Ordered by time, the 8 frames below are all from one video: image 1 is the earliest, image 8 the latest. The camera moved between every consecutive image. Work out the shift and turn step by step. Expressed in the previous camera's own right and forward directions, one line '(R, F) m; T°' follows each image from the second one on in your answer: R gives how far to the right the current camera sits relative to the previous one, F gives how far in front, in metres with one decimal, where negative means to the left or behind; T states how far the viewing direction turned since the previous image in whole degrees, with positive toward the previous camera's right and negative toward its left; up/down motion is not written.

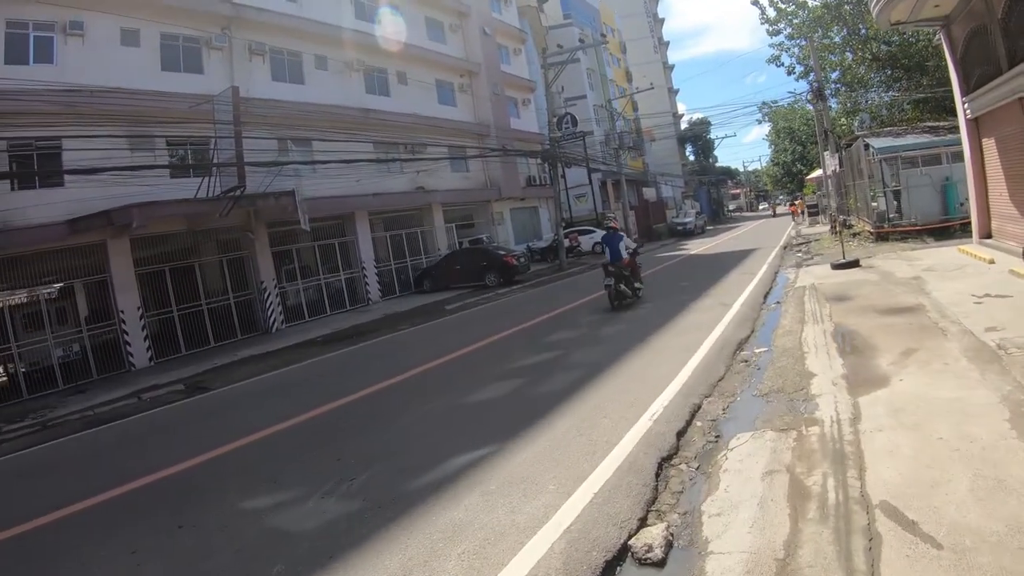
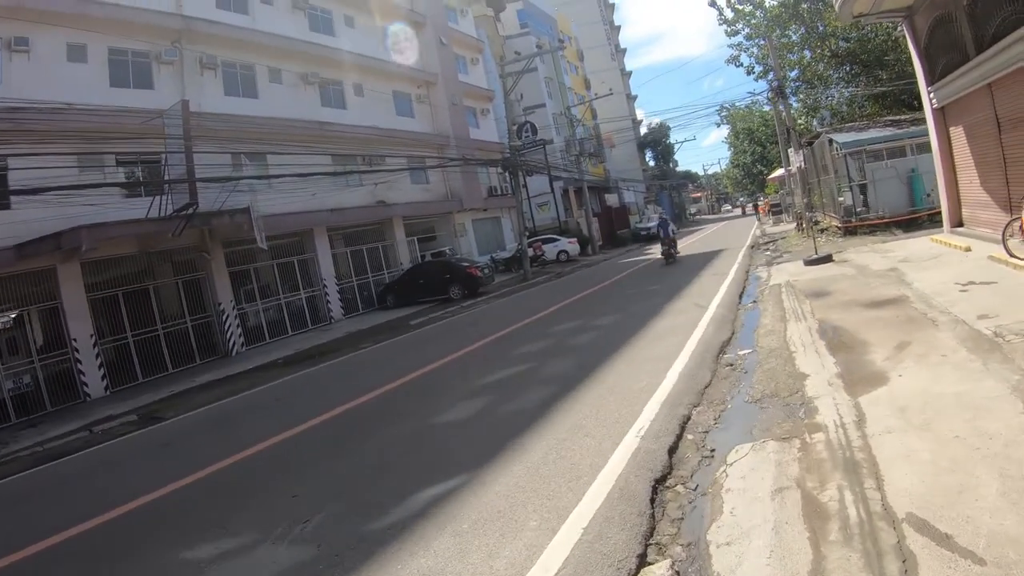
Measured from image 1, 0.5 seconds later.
(0.0, +0.5) m; +2°
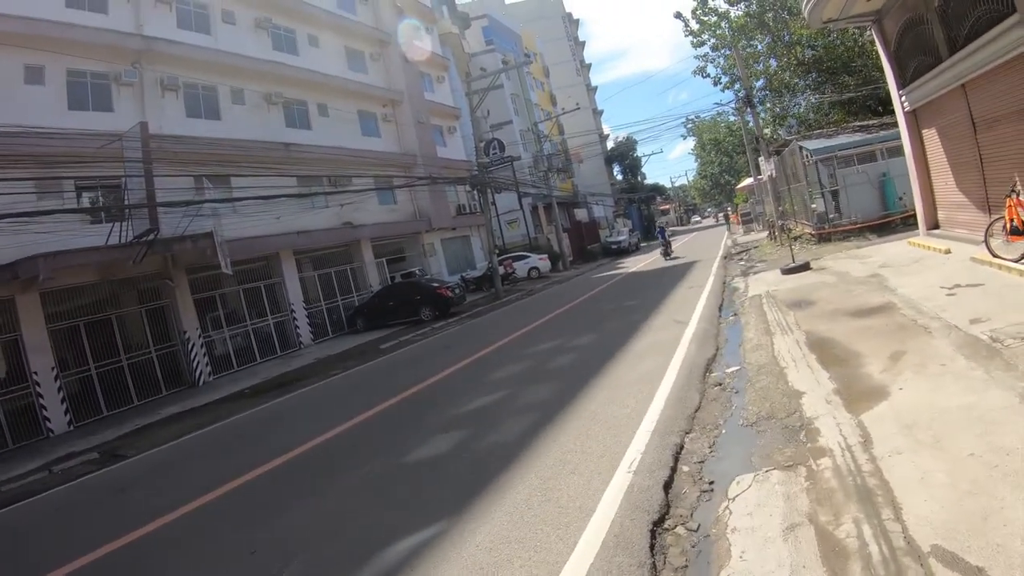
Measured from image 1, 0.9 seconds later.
(0.0, +0.4) m; +2°
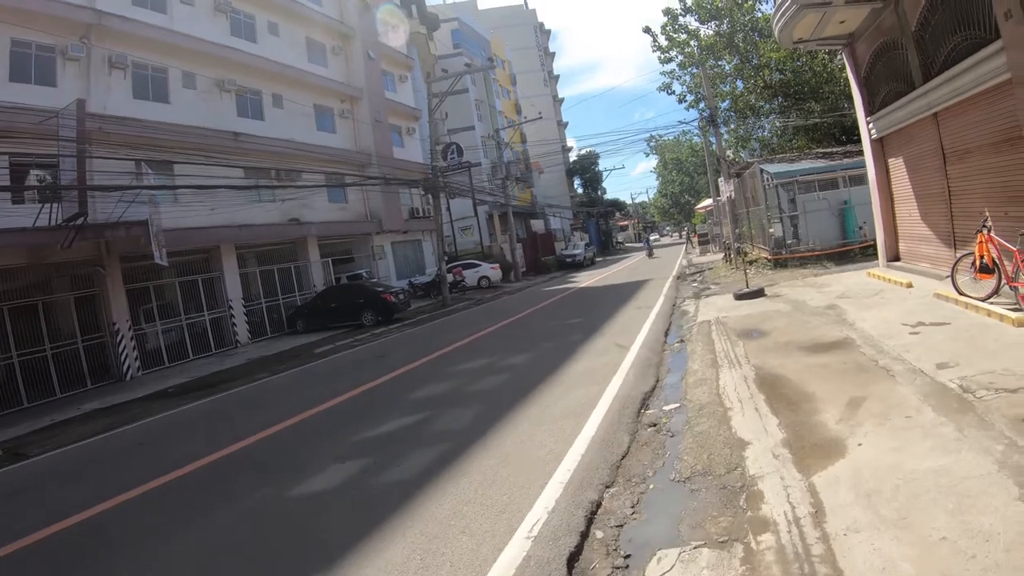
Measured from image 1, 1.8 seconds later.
(+0.2, +0.7) m; +2°
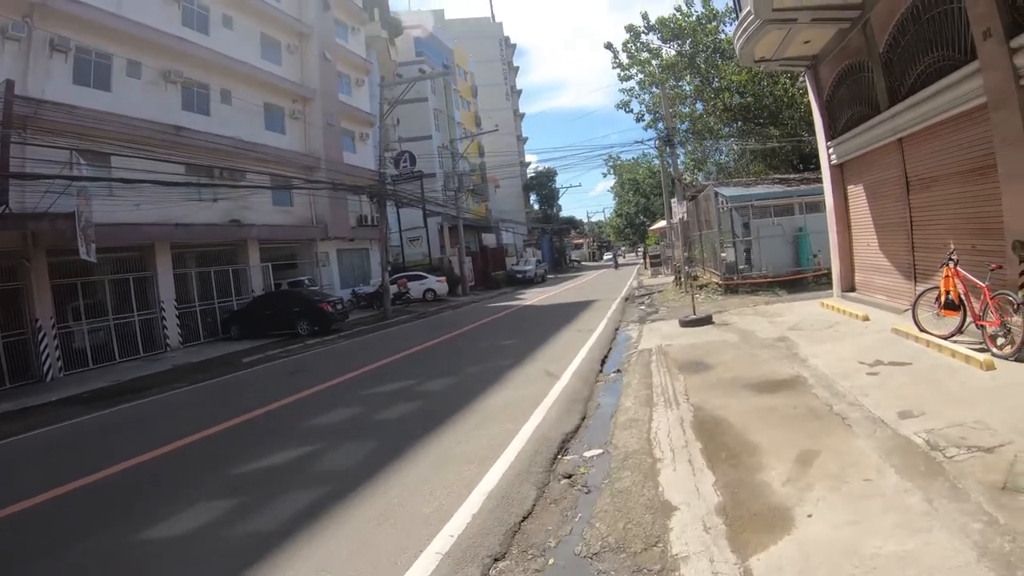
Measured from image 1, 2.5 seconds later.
(+0.2, +0.8) m; +2°
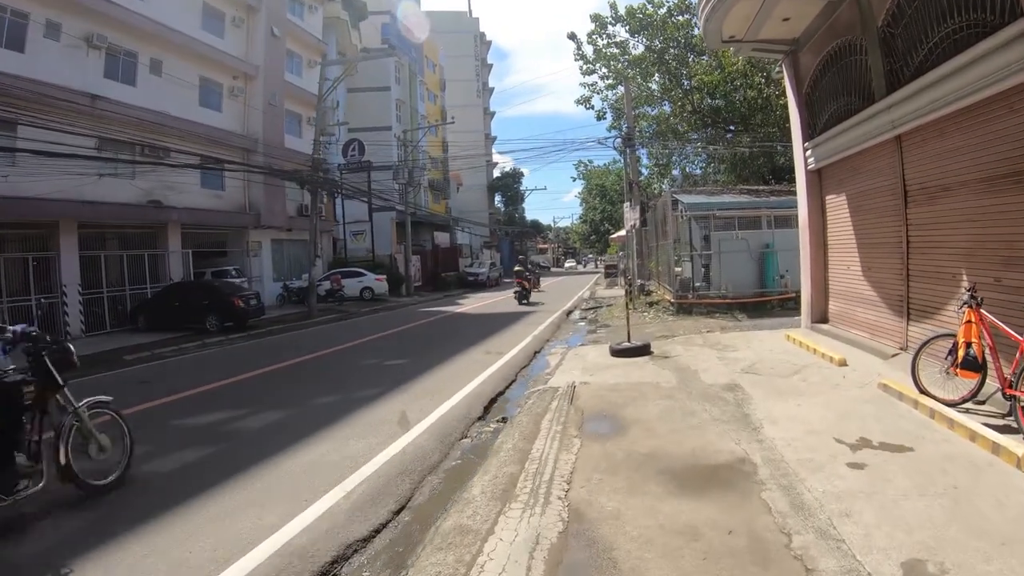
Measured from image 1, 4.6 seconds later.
(+0.6, +2.1) m; +2°
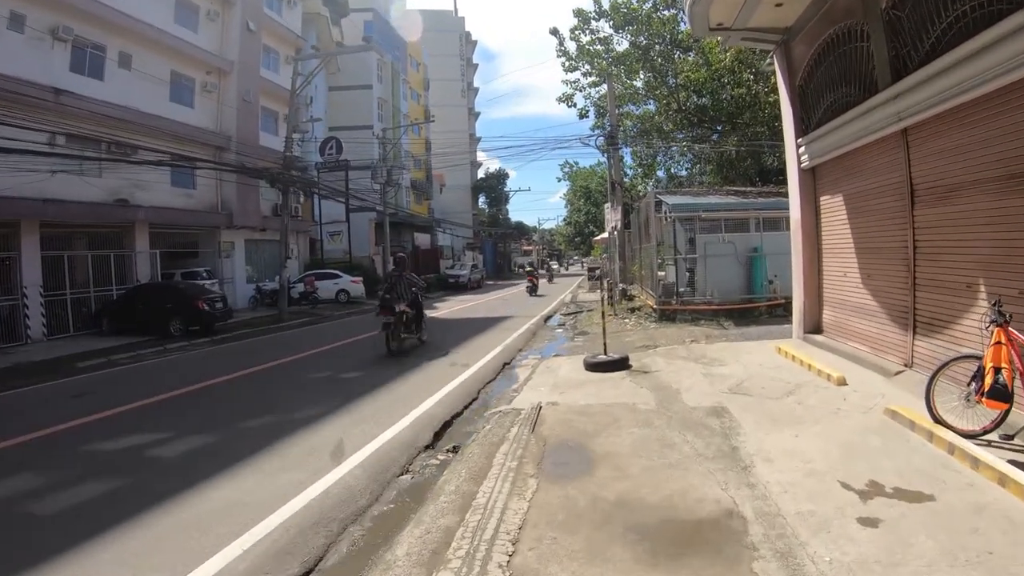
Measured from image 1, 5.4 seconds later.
(+0.2, +0.7) m; +1°
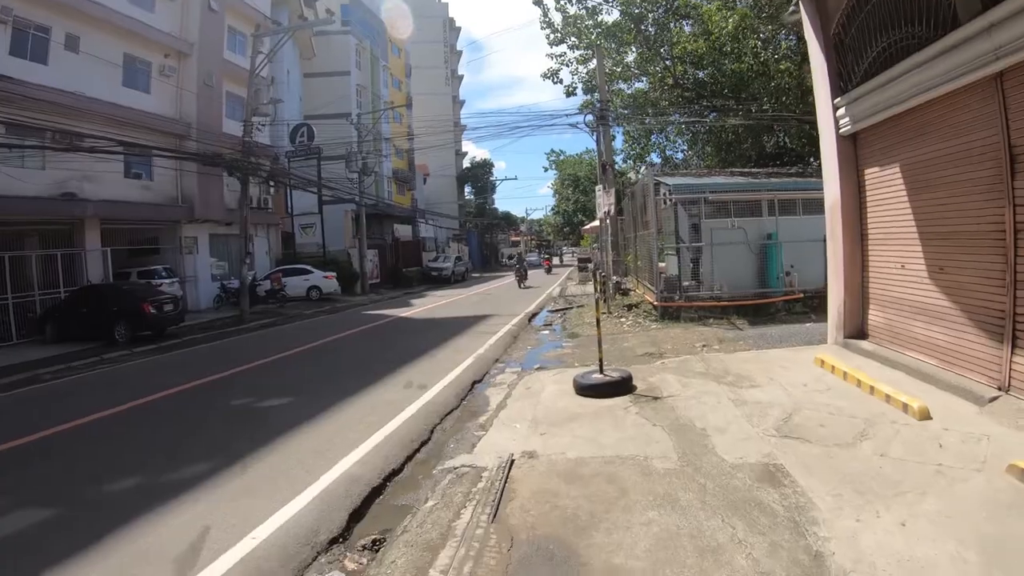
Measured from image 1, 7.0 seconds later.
(+0.1, +1.7) m; +1°
